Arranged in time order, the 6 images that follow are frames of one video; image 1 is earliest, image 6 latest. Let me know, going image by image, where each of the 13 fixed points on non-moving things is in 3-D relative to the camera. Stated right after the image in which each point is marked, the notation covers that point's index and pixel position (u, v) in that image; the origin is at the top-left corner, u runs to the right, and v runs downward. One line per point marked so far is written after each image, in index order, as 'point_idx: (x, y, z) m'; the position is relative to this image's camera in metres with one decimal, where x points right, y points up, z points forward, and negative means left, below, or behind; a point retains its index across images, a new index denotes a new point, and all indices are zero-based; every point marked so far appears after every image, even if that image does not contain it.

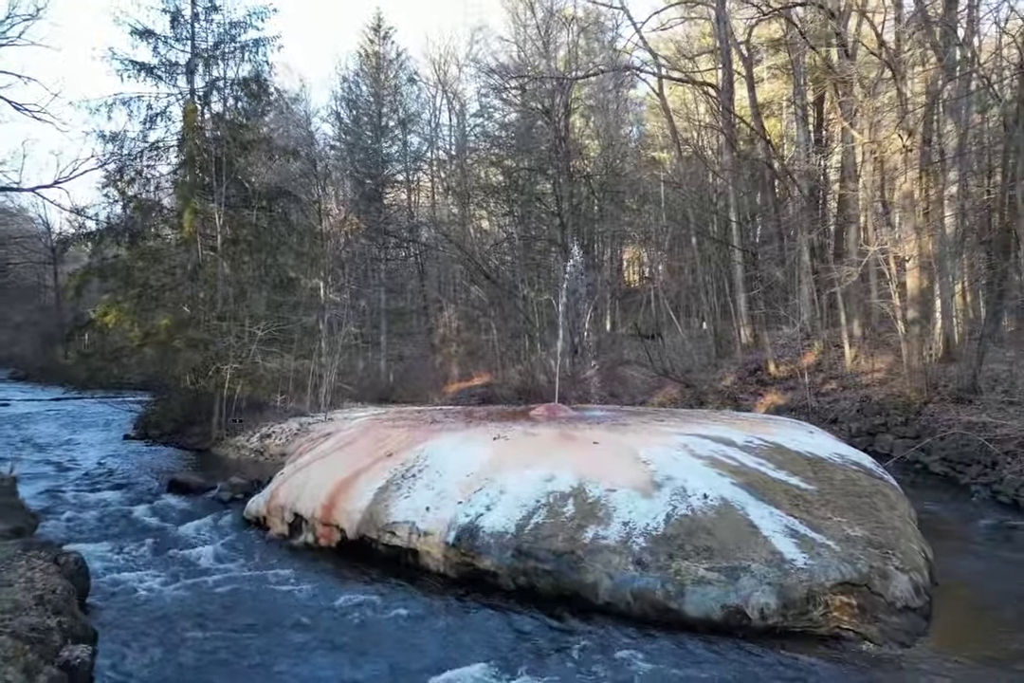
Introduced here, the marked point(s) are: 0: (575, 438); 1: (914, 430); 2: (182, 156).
0: (+0.7, -1.1, +8.6) m
1: (+7.4, -1.6, +13.7) m
2: (-7.1, +4.0, +16.0) m
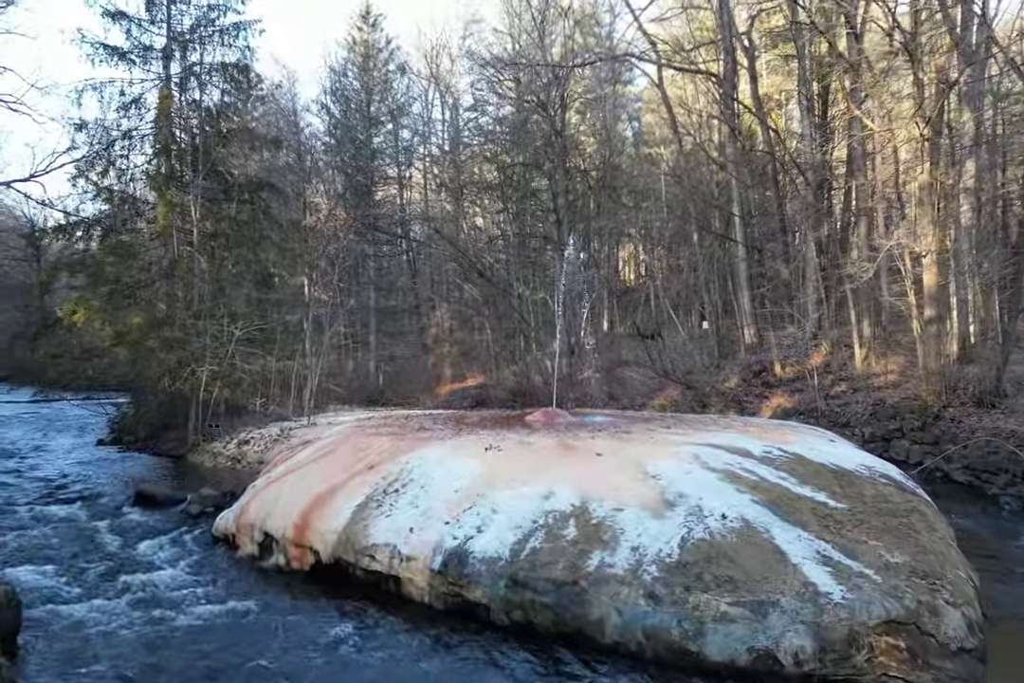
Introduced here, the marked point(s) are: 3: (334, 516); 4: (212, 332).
0: (+0.7, -1.1, +7.8) m
1: (+7.3, -1.7, +12.9) m
2: (-7.2, +4.0, +15.1) m
3: (-1.7, -1.7, +7.3) m
4: (-5.7, +0.2, +14.1) m
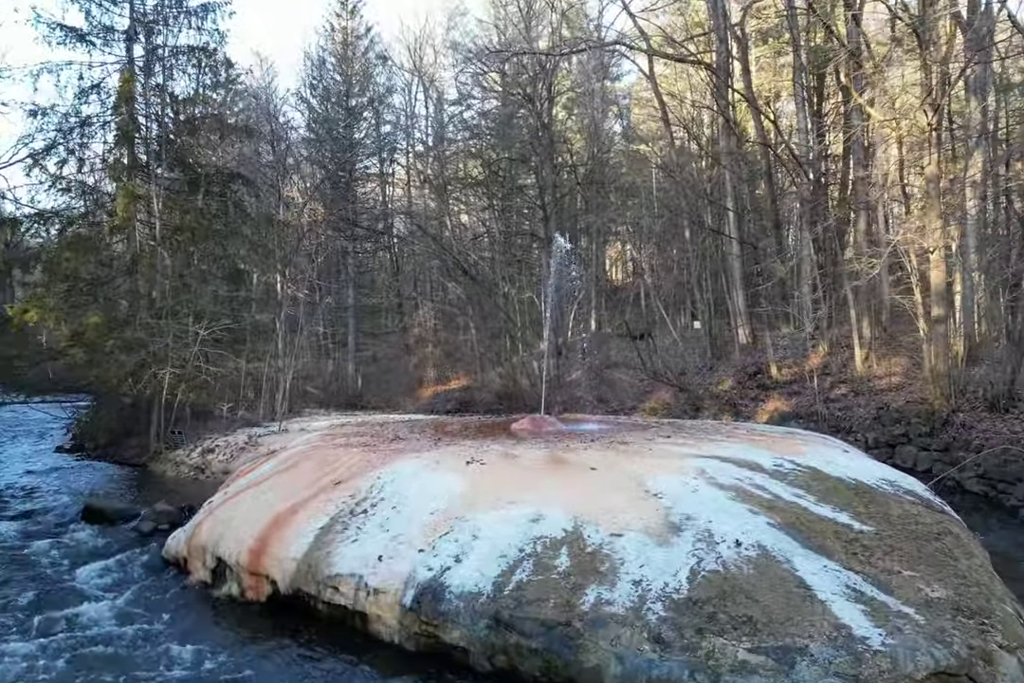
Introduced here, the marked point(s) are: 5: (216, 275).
0: (+0.5, -1.1, +7.0) m
1: (+7.0, -1.7, +12.2) m
2: (-7.5, +4.0, +14.2) m
3: (-1.9, -1.7, +6.4) m
4: (-6.0, +0.2, +13.2) m
5: (-6.0, +1.4, +15.2) m
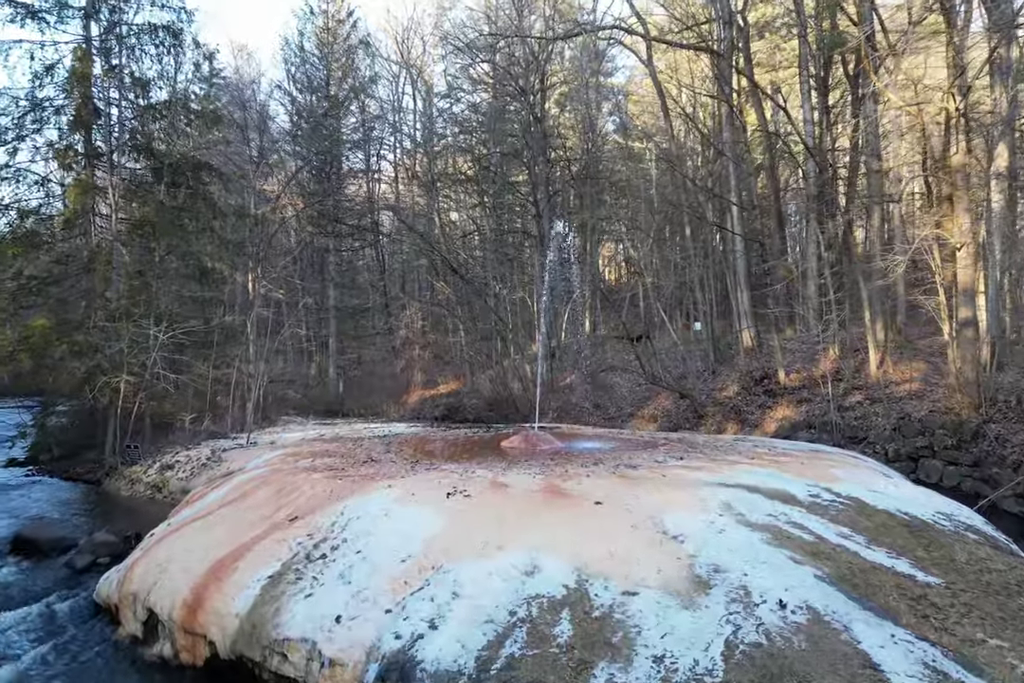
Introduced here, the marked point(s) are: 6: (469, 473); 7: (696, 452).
0: (+0.4, -1.2, +5.9) m
1: (+6.9, -1.7, +11.2) m
2: (-7.7, +3.9, +13.0) m
3: (-2.0, -1.8, +5.3) m
4: (-6.1, +0.1, +12.0) m
5: (-6.2, +1.3, +14.0) m
6: (-0.4, -1.2, +6.5) m
7: (+1.9, -1.1, +7.7) m
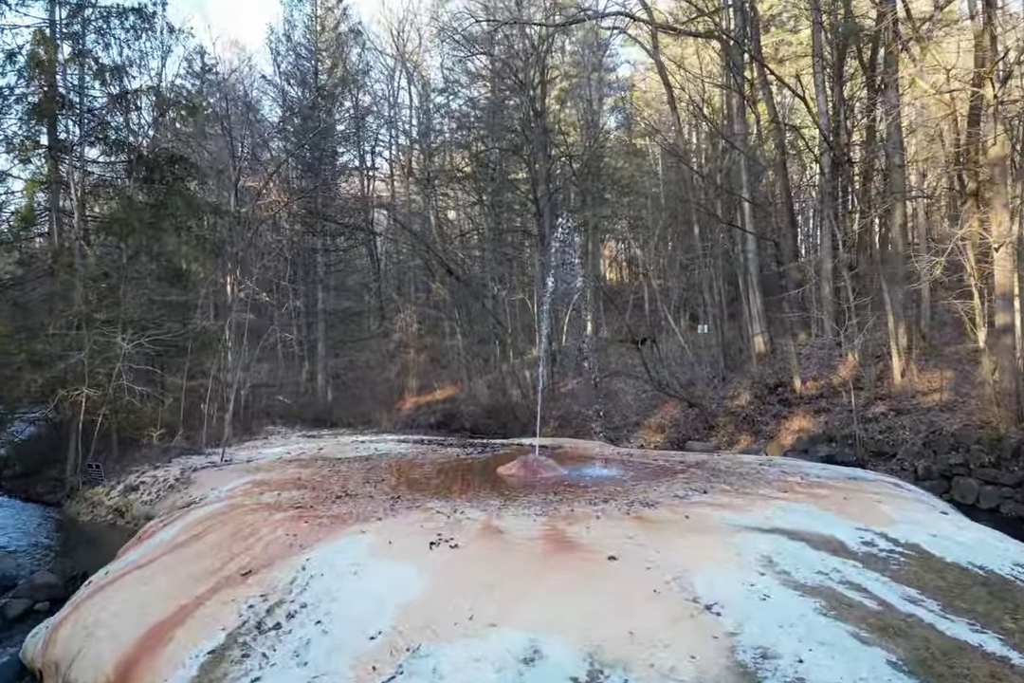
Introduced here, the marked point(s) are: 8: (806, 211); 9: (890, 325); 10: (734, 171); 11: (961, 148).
0: (+0.4, -1.3, +4.9) m
1: (+6.9, -1.9, +10.2) m
2: (-7.7, +3.8, +12.0) m
3: (-2.0, -1.9, +4.3) m
4: (-6.1, 0.0, +11.1) m
5: (-6.2, +1.2, +13.1) m
6: (-0.4, -1.3, +5.5) m
7: (+1.9, -1.3, +6.8) m
8: (+7.8, +3.5, +19.8) m
9: (+7.1, +0.3, +14.2) m
10: (+5.7, +4.4, +19.1) m
11: (+7.6, +3.3, +12.7) m
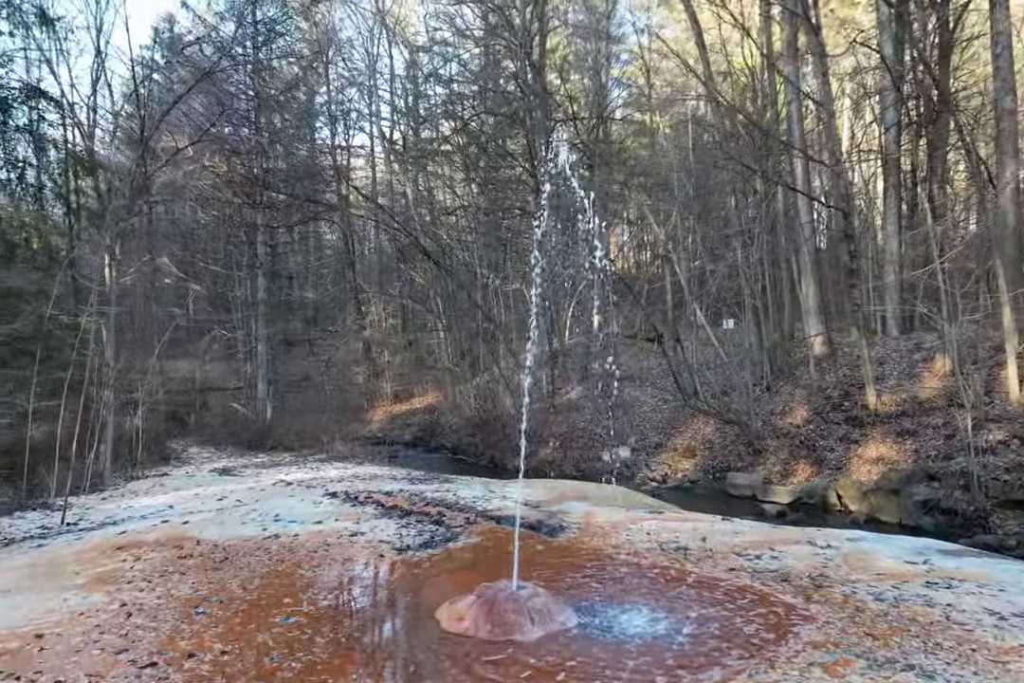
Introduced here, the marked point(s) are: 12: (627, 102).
0: (+0.2, -1.5, +1.4) m
1: (+6.7, -1.9, +6.7) m
2: (-7.9, +3.7, +8.4) m
3: (-2.2, -2.0, +0.8) m
4: (-6.4, -0.1, +7.5) m
5: (-6.4, +1.1, +9.5) m
6: (-0.6, -1.4, +2.0) m
7: (+1.7, -1.4, +3.2) m
8: (+7.6, +3.5, +16.2) m
9: (+6.9, +0.3, +10.6) m
10: (+5.5, +4.4, +15.5) m
11: (+7.4, +3.2, +9.1) m
12: (+2.7, +6.1, +18.3) m
